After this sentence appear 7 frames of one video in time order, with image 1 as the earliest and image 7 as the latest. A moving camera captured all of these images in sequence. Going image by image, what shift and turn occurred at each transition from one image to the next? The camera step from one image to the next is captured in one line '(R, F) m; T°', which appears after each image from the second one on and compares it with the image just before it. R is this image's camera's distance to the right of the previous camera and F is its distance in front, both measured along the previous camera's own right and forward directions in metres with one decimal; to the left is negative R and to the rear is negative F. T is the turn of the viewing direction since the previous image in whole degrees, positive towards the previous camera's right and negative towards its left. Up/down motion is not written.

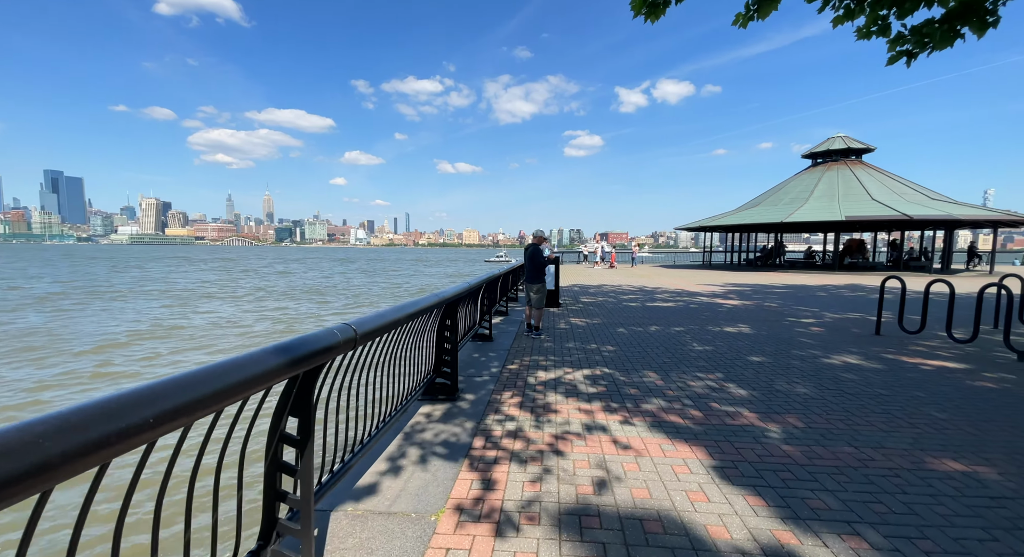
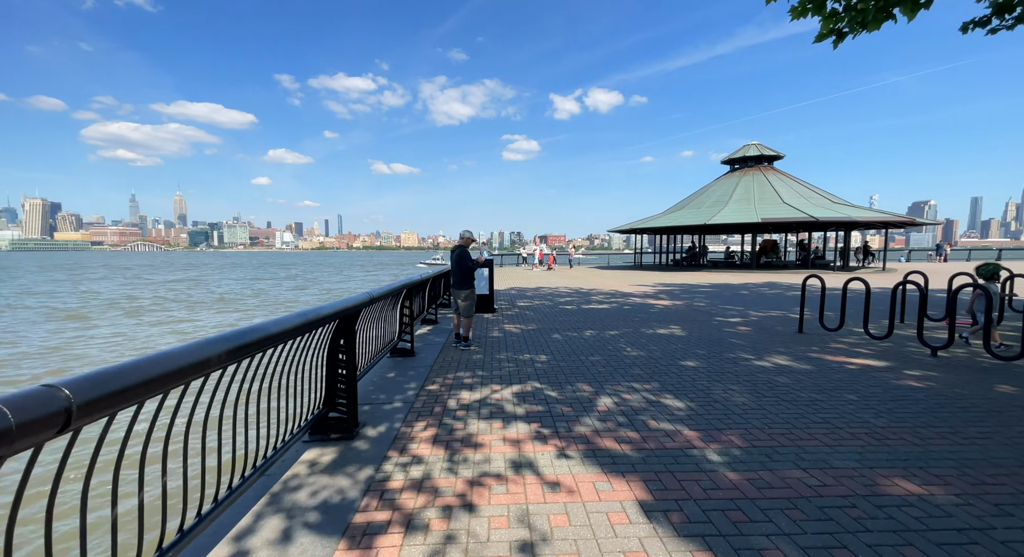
(+0.2, +0.6) m; +7°
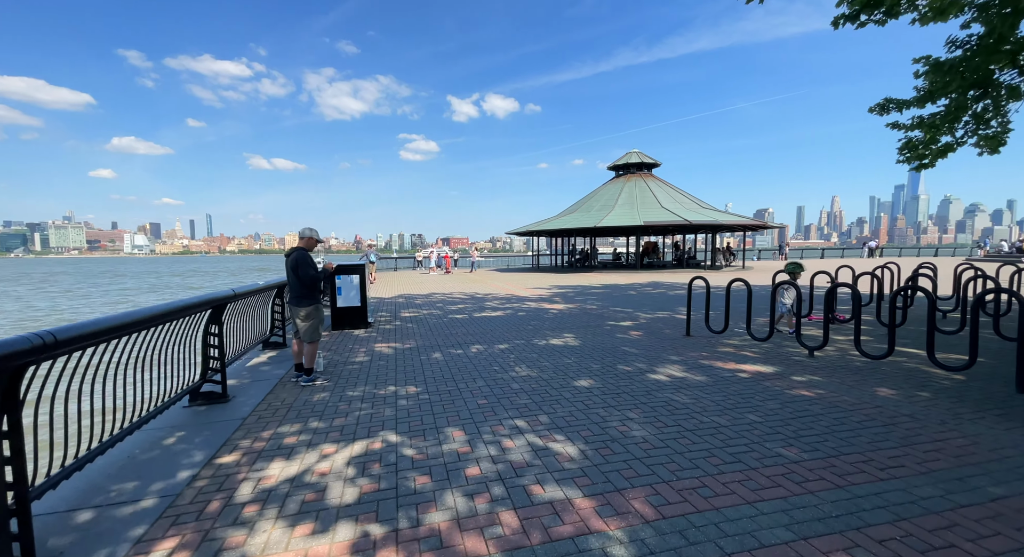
(+0.4, +1.1) m; +12°
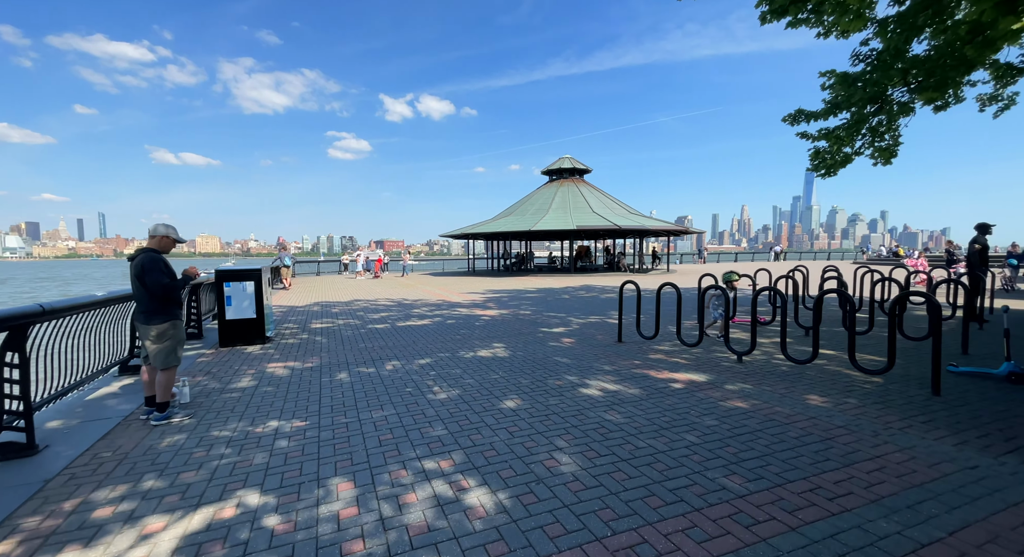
(+0.2, +0.6) m; +8°
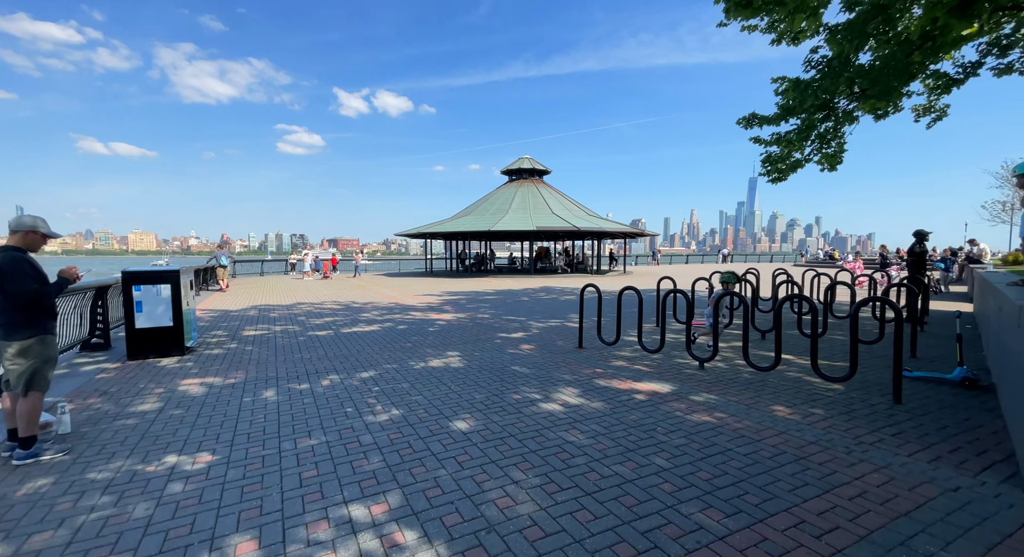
(+0.1, +0.5) m; +5°
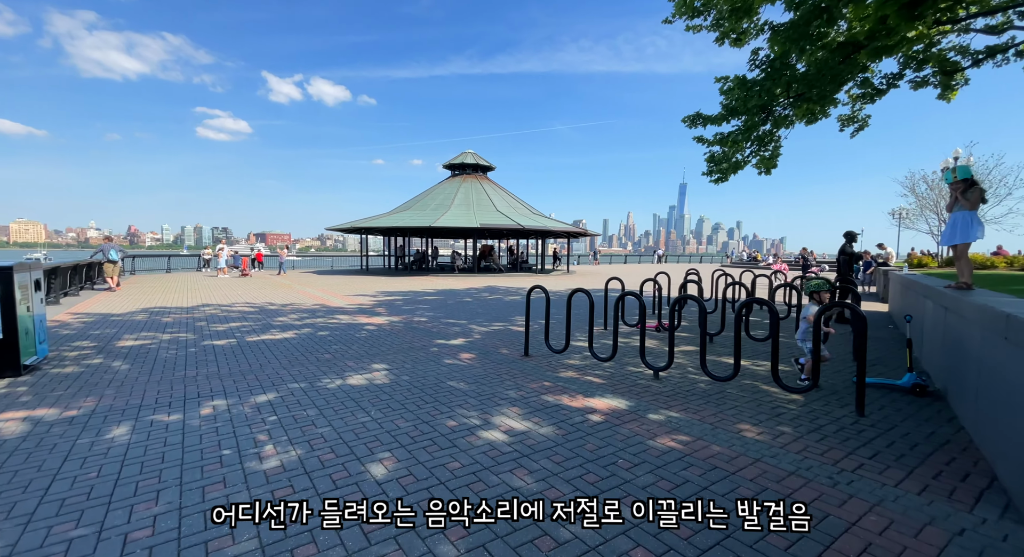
(+0.1, +0.8) m; +7°
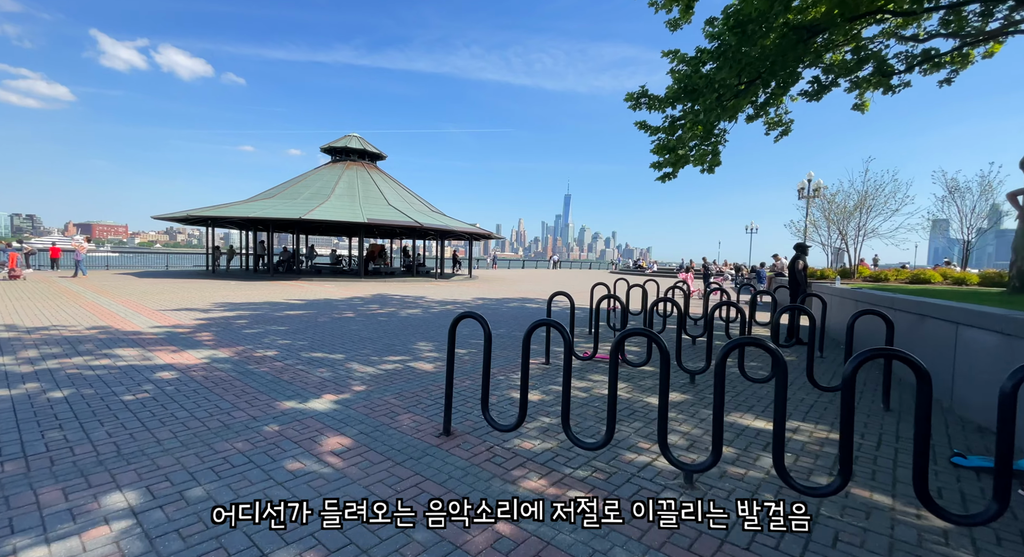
(-0.2, +3.0) m; +13°
